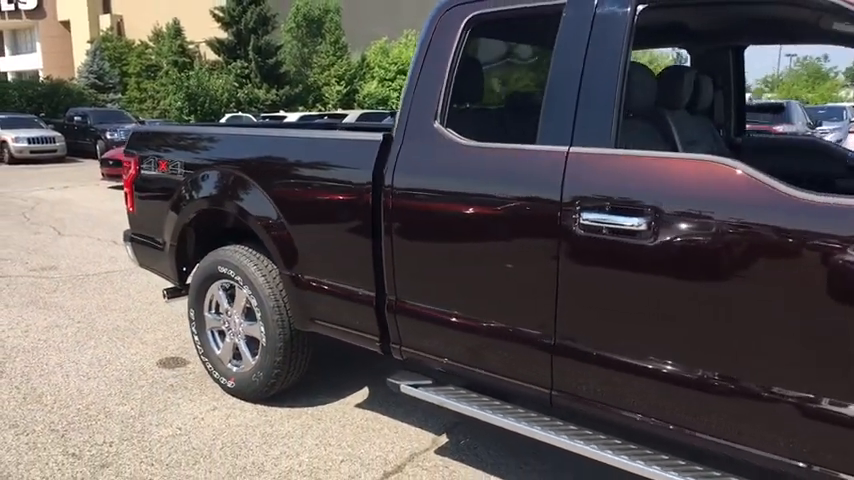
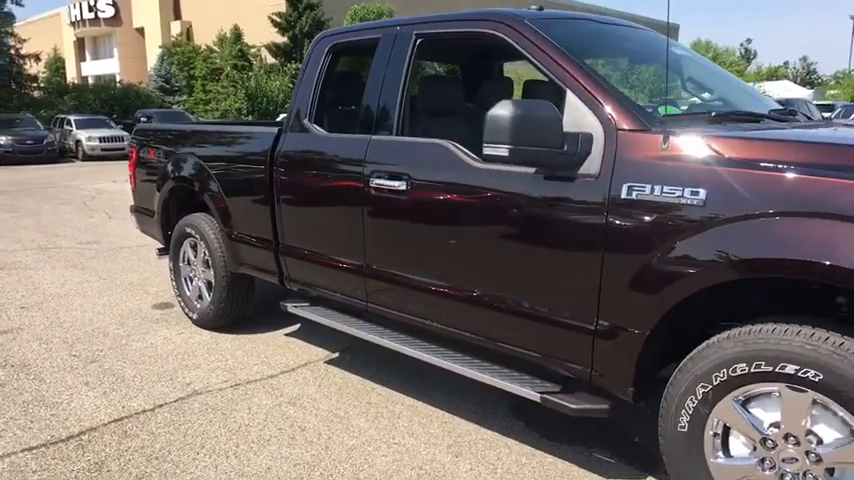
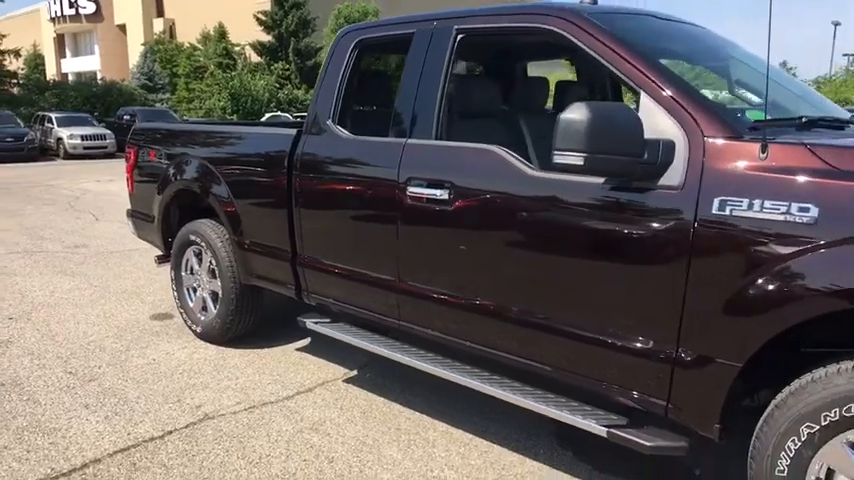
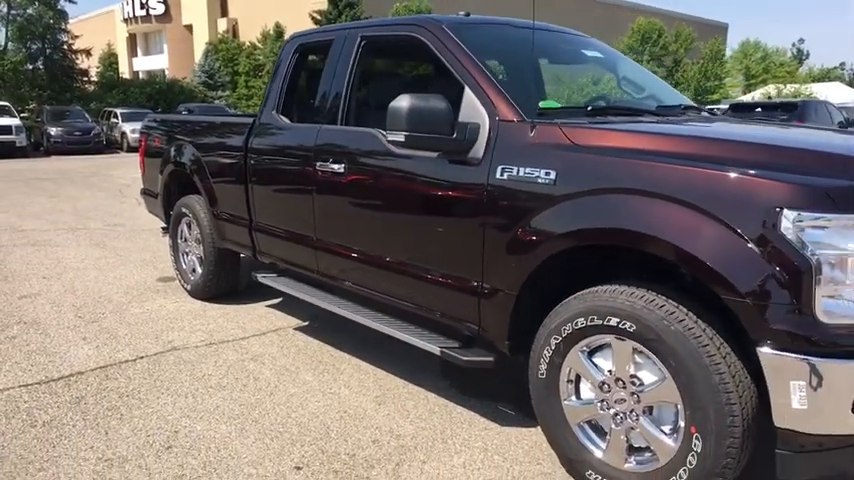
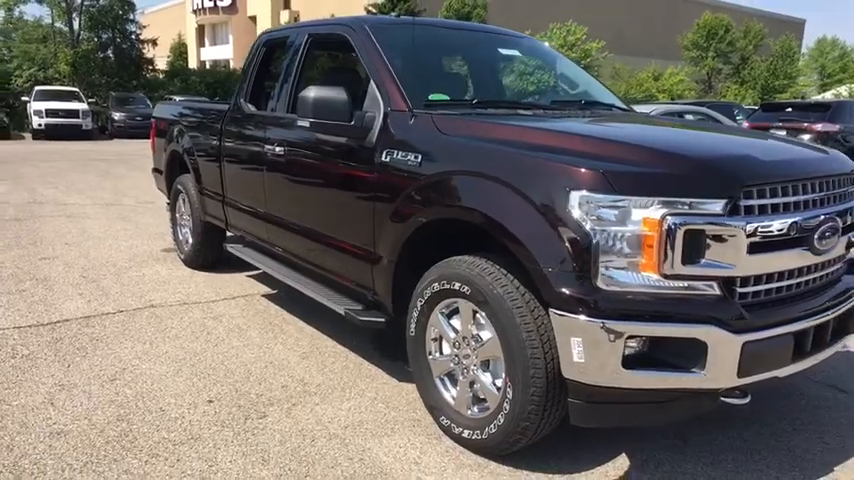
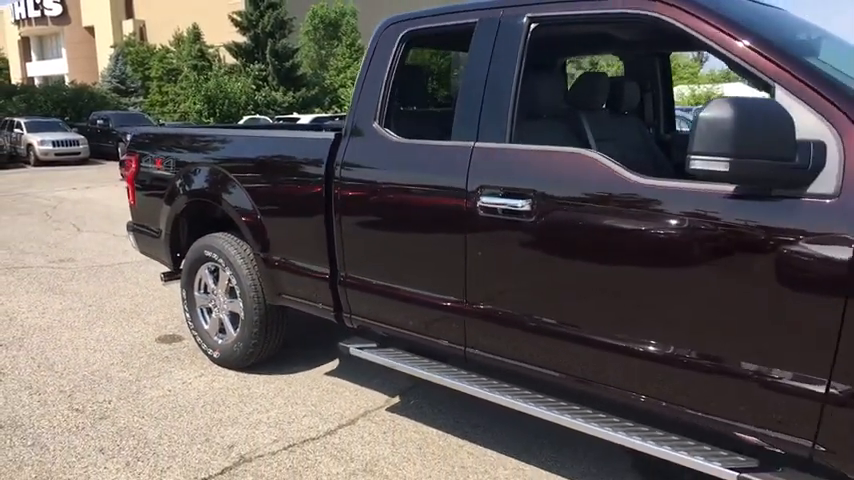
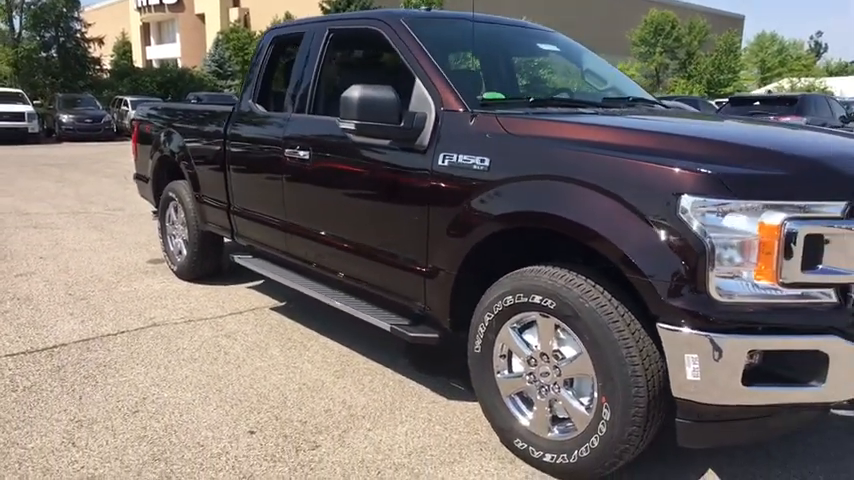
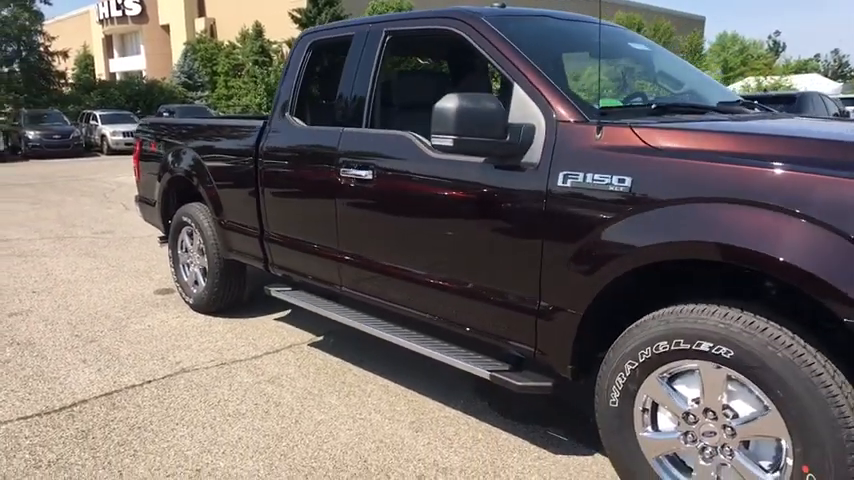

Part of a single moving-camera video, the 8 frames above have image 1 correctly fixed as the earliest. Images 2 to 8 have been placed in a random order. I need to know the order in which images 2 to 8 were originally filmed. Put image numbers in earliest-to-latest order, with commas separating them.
6, 3, 2, 8, 4, 7, 5
